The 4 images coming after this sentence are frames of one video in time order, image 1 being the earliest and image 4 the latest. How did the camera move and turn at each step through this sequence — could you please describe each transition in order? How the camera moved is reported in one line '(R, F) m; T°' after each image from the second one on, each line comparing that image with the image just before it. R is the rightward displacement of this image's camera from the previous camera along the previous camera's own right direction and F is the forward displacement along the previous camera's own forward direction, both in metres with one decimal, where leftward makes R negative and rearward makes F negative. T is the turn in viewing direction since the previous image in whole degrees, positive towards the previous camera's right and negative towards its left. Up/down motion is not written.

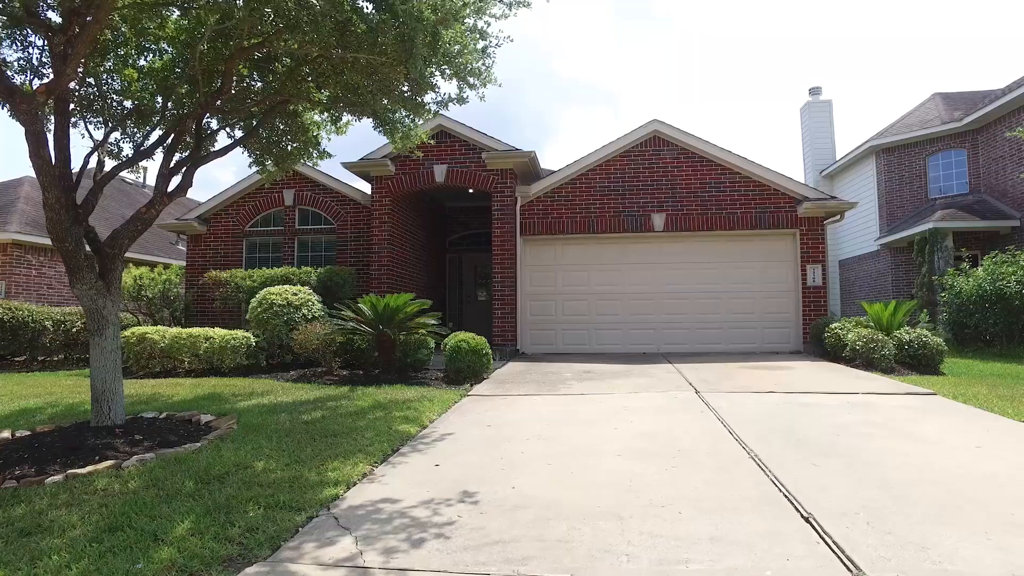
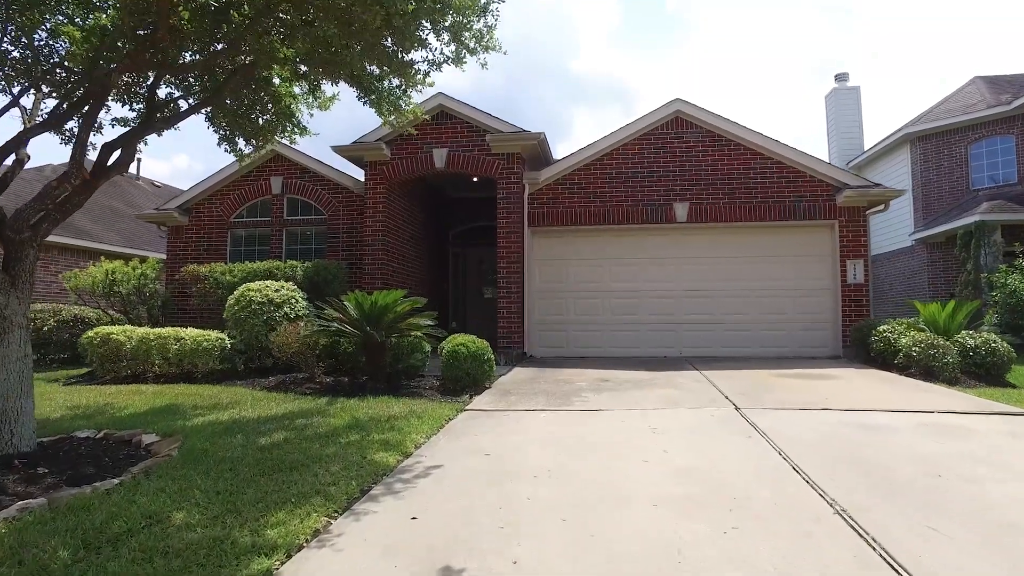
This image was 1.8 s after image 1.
(0.0, +1.1) m; -1°
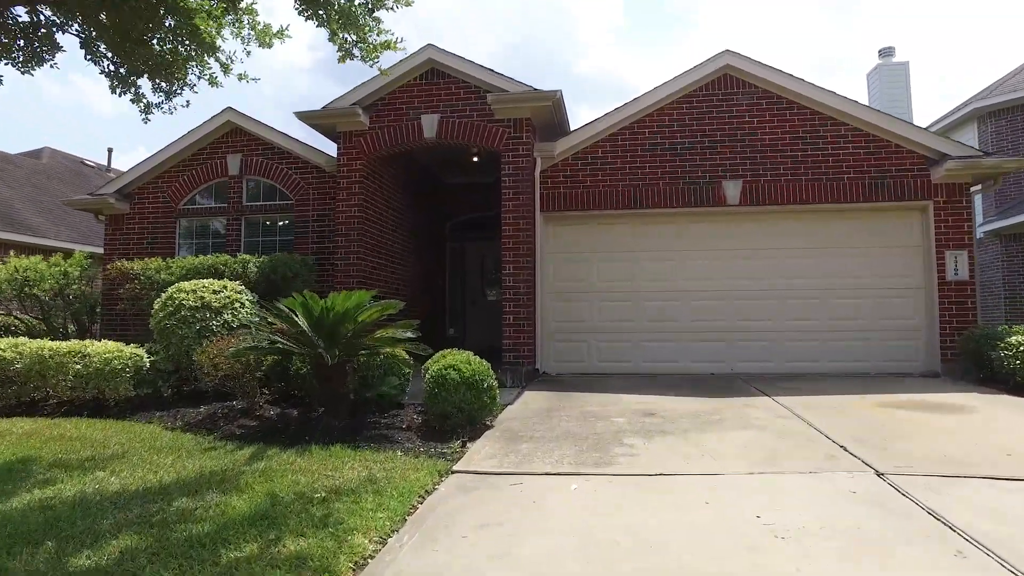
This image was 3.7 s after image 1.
(0.0, +2.1) m; -1°
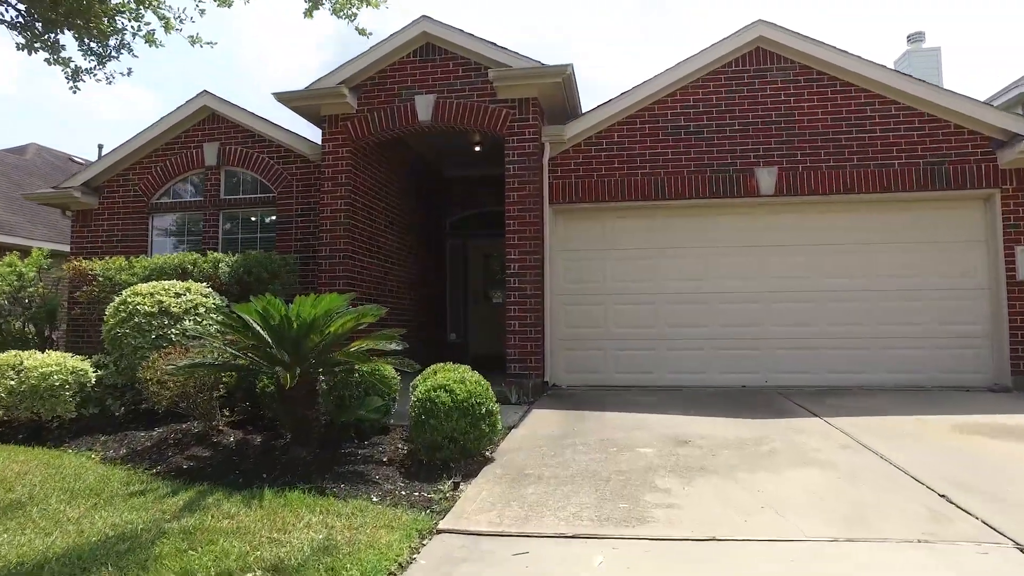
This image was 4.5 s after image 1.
(0.0, +1.0) m; -1°
